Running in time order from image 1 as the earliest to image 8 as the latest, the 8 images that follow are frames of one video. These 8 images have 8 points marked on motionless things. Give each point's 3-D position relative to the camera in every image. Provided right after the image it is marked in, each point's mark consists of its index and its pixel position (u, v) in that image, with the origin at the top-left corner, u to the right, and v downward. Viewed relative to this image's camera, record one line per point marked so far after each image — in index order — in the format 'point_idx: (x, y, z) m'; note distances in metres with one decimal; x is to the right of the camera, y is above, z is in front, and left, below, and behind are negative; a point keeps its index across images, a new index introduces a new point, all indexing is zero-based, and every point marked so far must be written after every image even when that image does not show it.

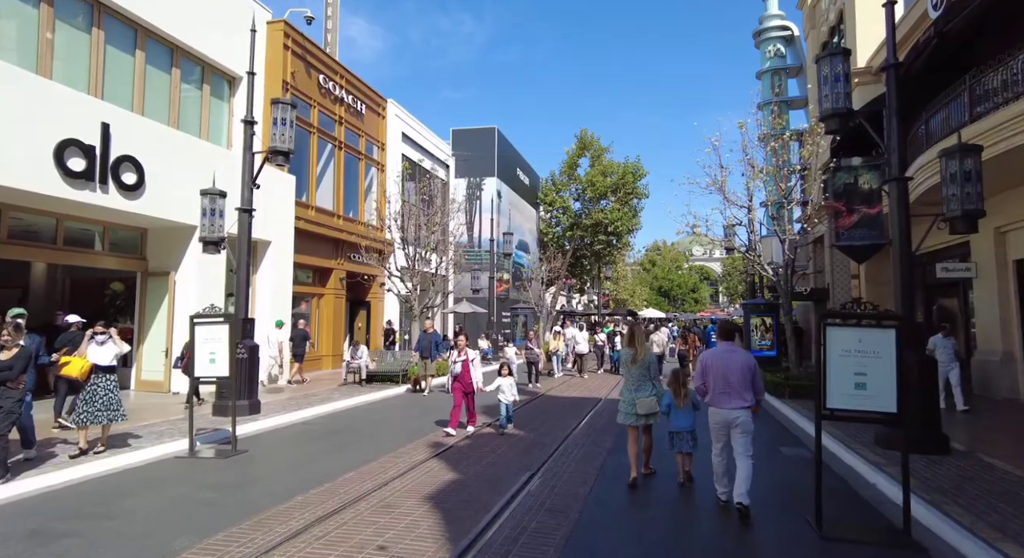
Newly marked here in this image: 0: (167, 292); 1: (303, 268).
0: (-7.5, -0.3, +13.1) m
1: (-6.6, +0.4, +18.9) m
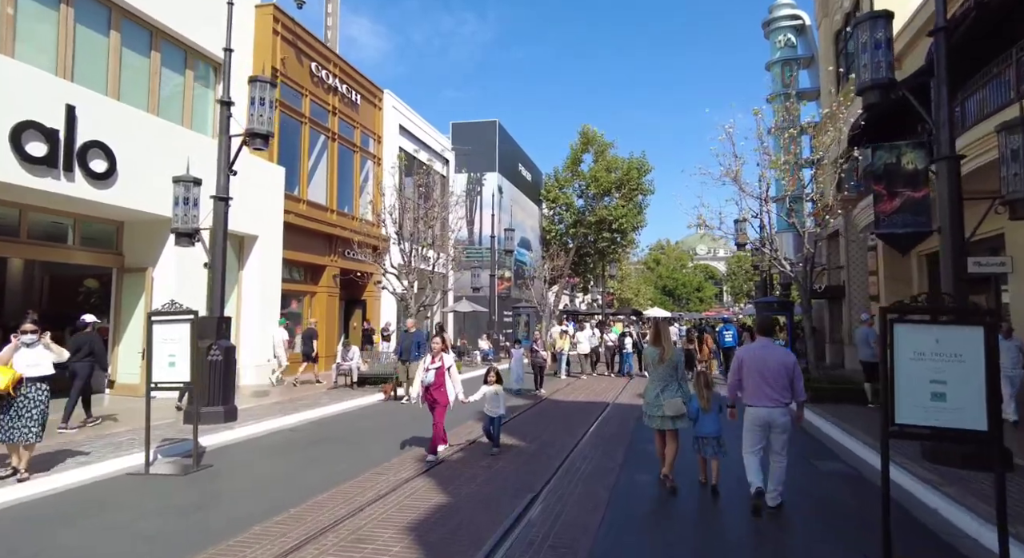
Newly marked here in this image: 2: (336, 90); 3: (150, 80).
0: (-7.5, -0.2, +12.3) m
1: (-6.6, +0.4, +18.1) m
2: (-5.8, +6.2, +19.9) m
3: (-7.9, +4.4, +13.2) m
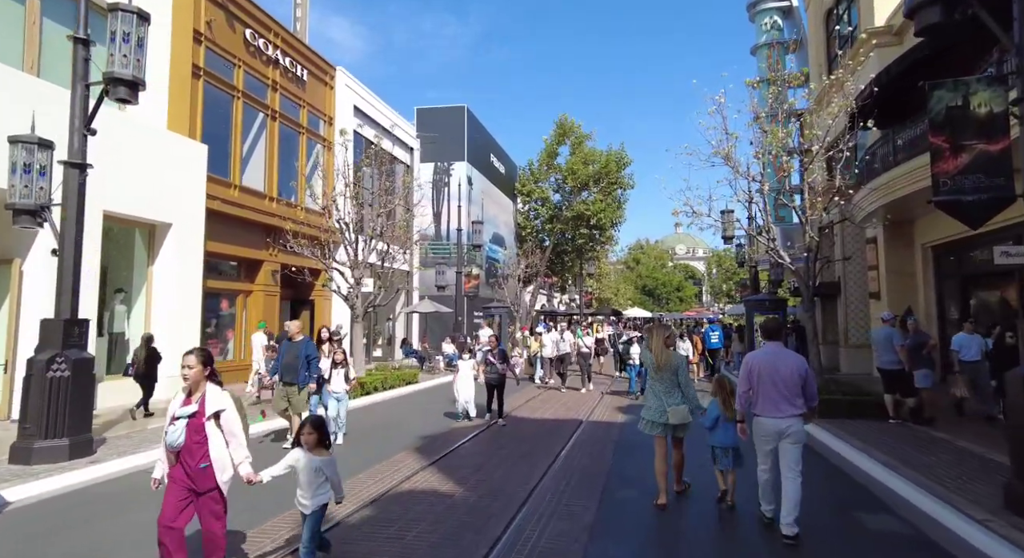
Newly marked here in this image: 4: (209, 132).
0: (-8.3, -0.1, +10.0) m
1: (-7.5, +0.5, +15.8) m
2: (-6.9, +6.3, +17.6) m
3: (-8.8, +4.5, +10.8) m
4: (-7.5, +3.6, +15.0) m
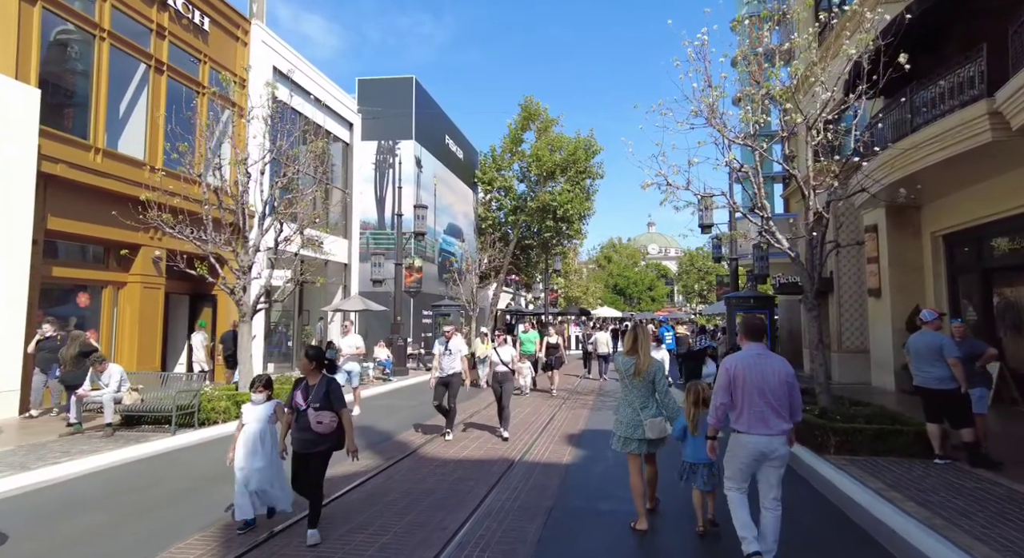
0: (-9.4, +0.2, +6.7) m
1: (-8.9, +0.8, +12.5) m
2: (-8.3, +6.6, +14.3) m
3: (-9.9, +4.7, +7.5) m
4: (-8.8, +3.9, +11.7) m
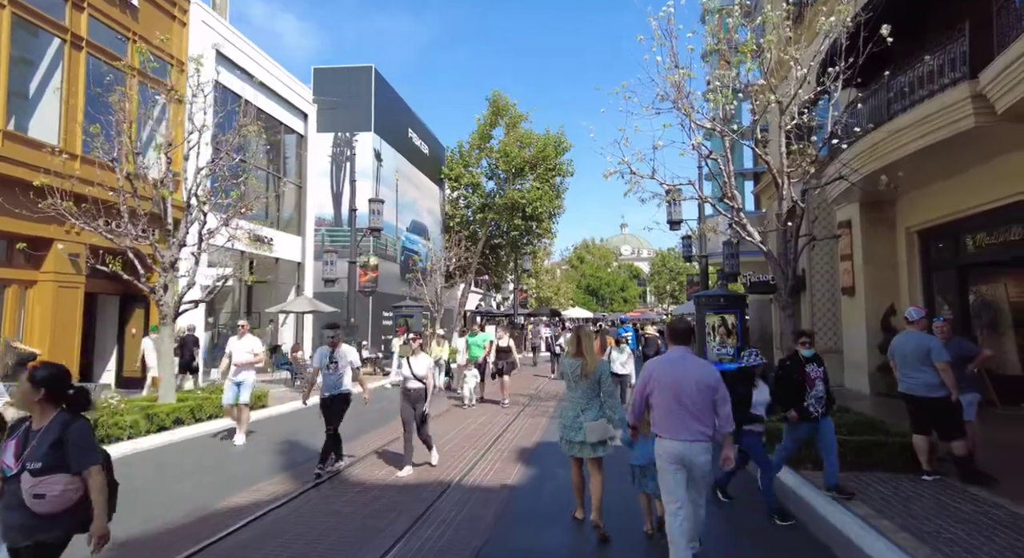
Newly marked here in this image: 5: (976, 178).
0: (-10.1, +0.2, +5.3) m
1: (-9.8, +0.8, +11.2) m
2: (-9.3, +6.6, +13.0) m
3: (-10.6, +4.8, +6.1) m
4: (-9.7, +3.9, +10.4) m
5: (+8.5, +1.9, +11.0) m
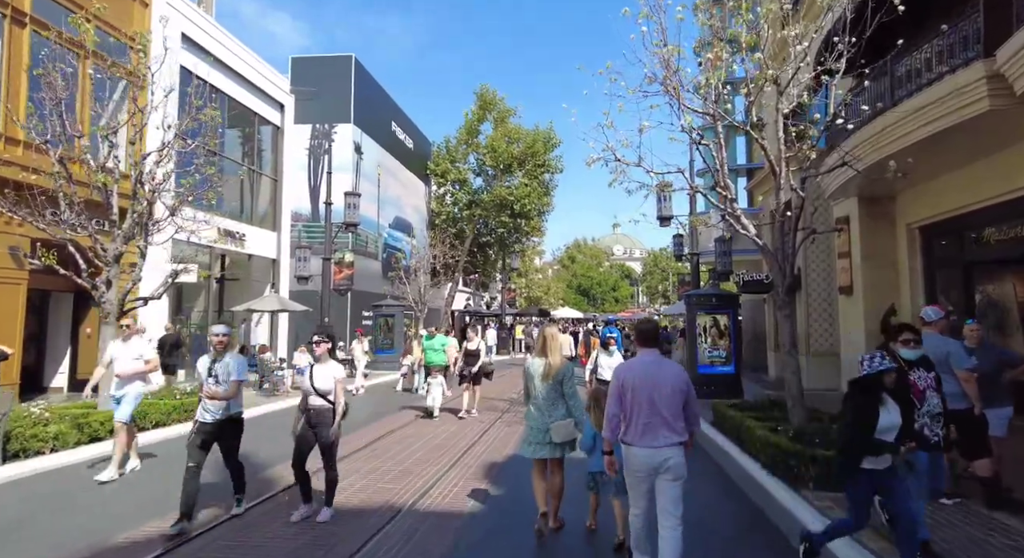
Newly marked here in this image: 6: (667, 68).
0: (-10.4, +0.3, +4.4) m
1: (-10.2, +0.9, +10.2) m
2: (-9.7, +6.7, +12.1) m
3: (-10.9, +4.9, +5.2) m
4: (-10.1, +4.0, +9.5) m
5: (+8.1, +1.9, +10.3) m
6: (+2.2, +3.0, +8.6) m
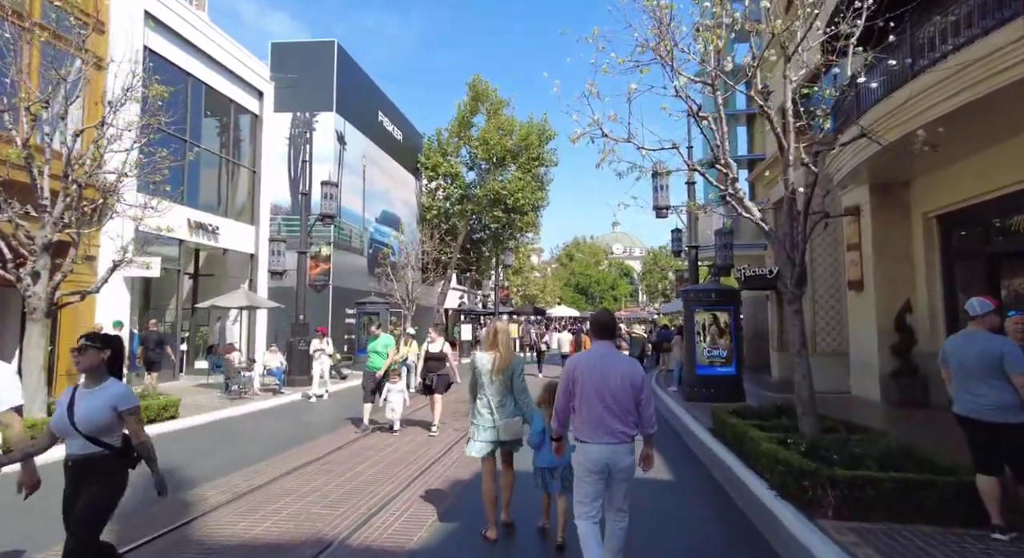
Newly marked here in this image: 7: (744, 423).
0: (-10.8, +0.4, +3.4) m
1: (-10.6, +1.0, +9.2) m
2: (-10.0, +6.8, +11.1) m
3: (-11.3, +5.0, +4.2) m
4: (-10.4, +4.2, +8.5) m
5: (+7.8, +2.0, +9.3) m
6: (+1.9, +3.2, +7.6) m
7: (+3.0, -1.9, +7.8) m
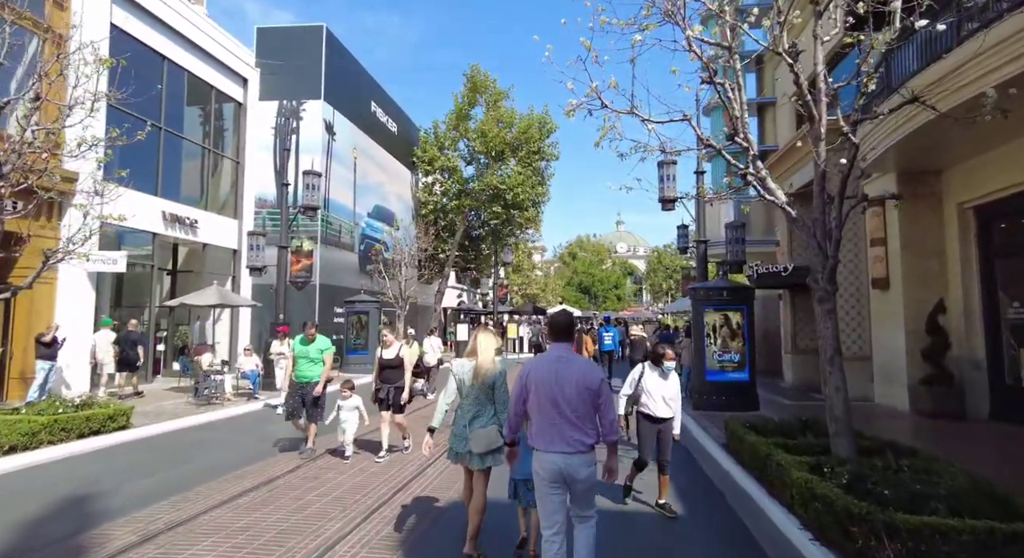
0: (-11.0, +0.5, +2.3) m
1: (-10.7, +1.1, +8.2) m
2: (-10.2, +6.9, +10.1) m
3: (-11.5, +5.1, +3.2) m
4: (-10.6, +4.2, +7.4) m
5: (+7.6, +2.0, +8.1) m
6: (+1.7, +3.2, +6.5) m
7: (+2.8, -1.8, +6.7) m
